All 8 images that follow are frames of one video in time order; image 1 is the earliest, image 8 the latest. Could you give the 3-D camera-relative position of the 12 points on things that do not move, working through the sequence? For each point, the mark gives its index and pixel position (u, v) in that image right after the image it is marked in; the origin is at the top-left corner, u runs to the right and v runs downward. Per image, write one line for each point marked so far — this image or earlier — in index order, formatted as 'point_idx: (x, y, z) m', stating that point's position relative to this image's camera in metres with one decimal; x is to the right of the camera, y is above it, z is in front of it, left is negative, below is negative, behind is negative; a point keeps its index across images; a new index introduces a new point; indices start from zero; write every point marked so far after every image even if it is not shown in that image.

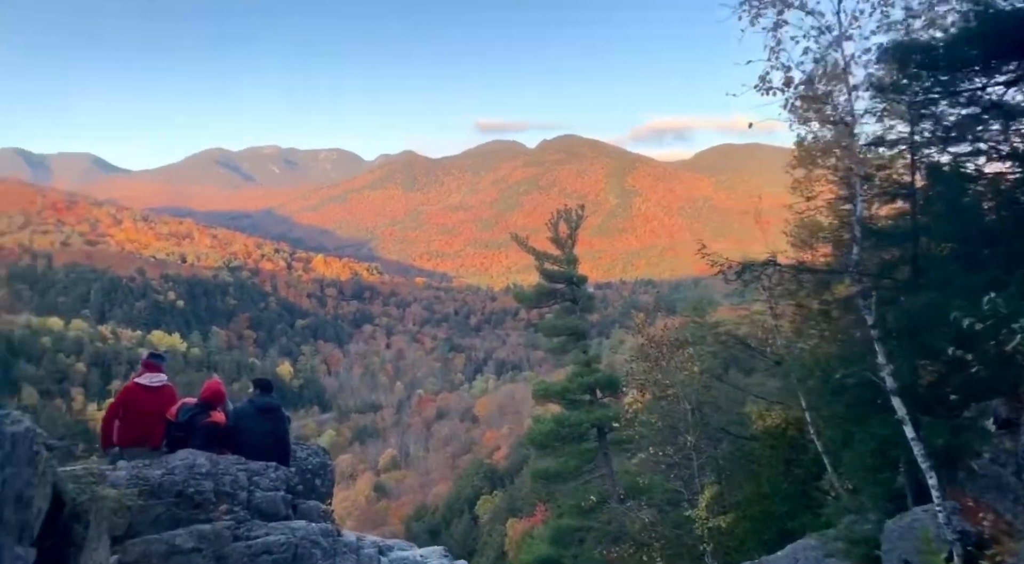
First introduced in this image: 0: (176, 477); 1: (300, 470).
0: (-3.1, -1.8, +7.1) m
1: (-2.5, -2.3, +9.2) m
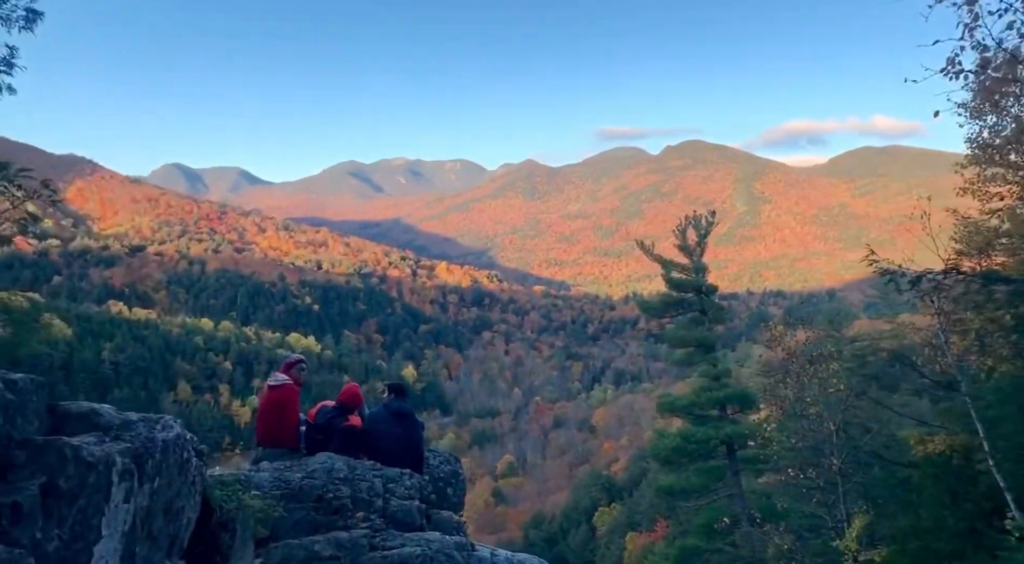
0: (-1.8, -1.8, +7.1) m
1: (-0.9, -2.3, +9.1) m
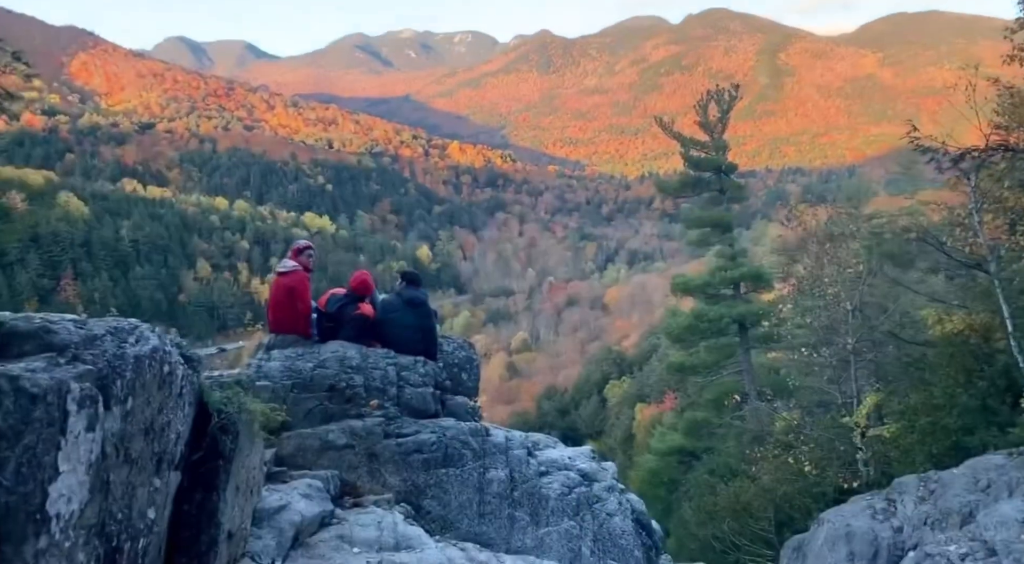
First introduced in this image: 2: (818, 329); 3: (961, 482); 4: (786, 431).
0: (-1.7, -0.8, +7.0) m
1: (-0.8, -0.9, +9.0) m
2: (+6.2, -0.9, +15.8) m
3: (+5.8, -2.6, +10.2) m
4: (+5.8, -3.2, +16.6) m
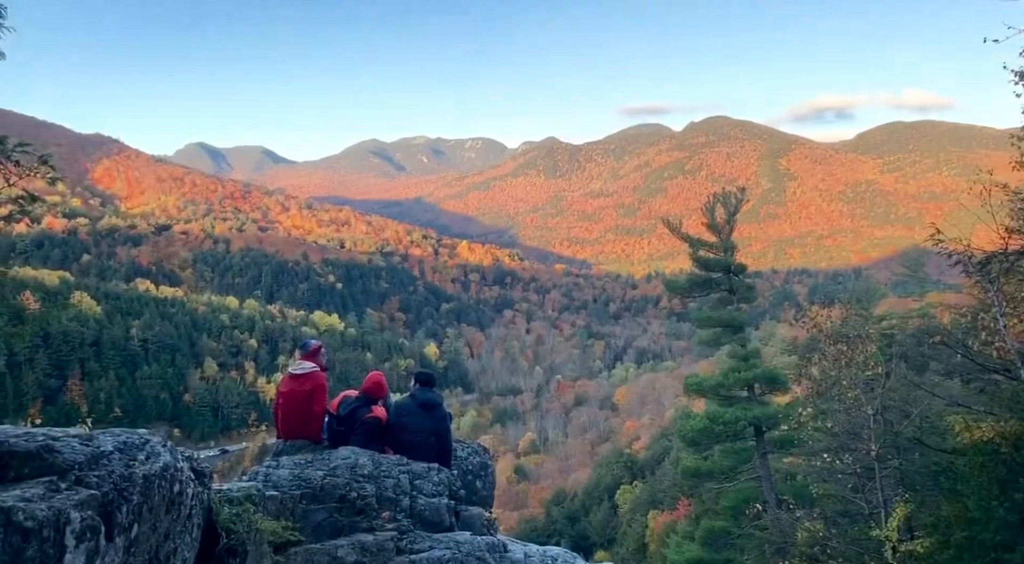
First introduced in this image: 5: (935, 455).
0: (-1.5, -1.7, +6.6) m
1: (-0.6, -2.1, +8.6) m
2: (+6.5, -3.0, +15.3) m
3: (+6.0, -3.9, +9.6) m
4: (+6.1, -5.3, +15.8) m
5: (+8.7, -3.6, +15.9) m
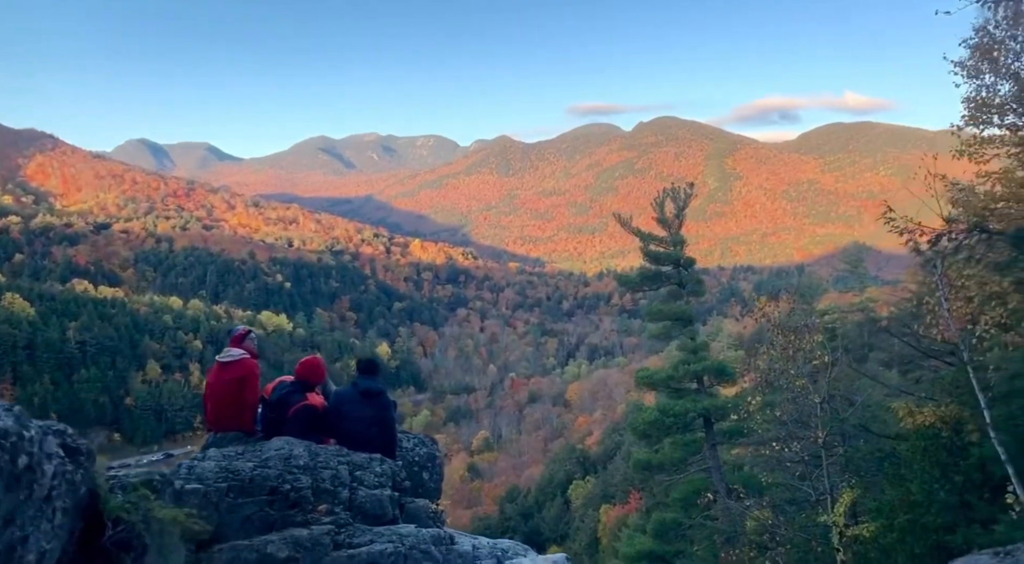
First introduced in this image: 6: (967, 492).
0: (-1.9, -1.5, +6.2) m
1: (-1.1, -1.9, +8.3) m
2: (+5.5, -2.8, +15.3) m
3: (+5.4, -3.7, +9.6) m
4: (+5.1, -5.1, +15.9) m
5: (+7.7, -3.3, +16.1) m
6: (+6.9, -3.2, +11.9) m
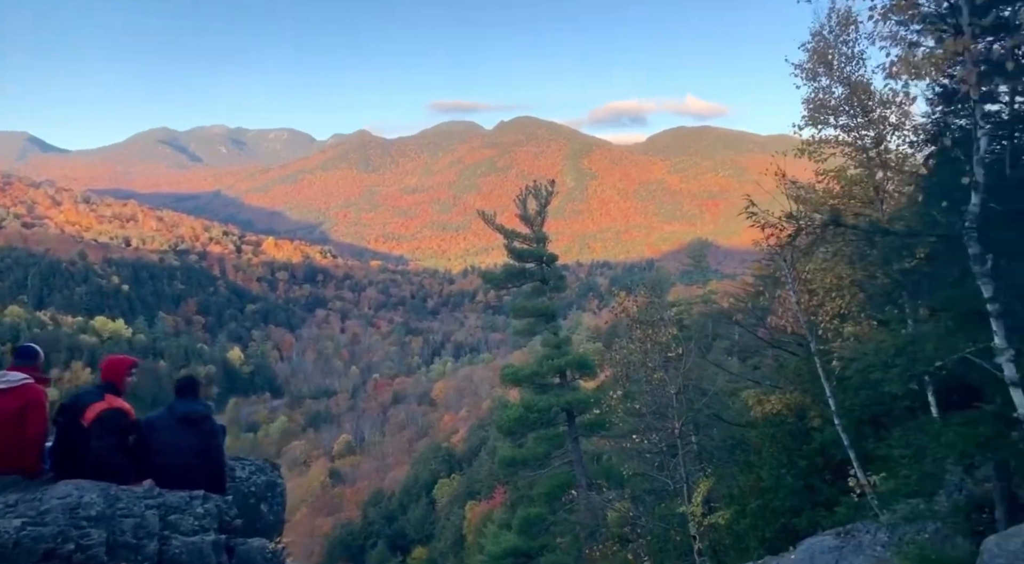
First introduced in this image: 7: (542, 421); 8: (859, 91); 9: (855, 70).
0: (-3.0, -1.6, +5.1) m
1: (-2.6, -2.0, +7.3) m
2: (+2.7, -2.7, +15.4) m
3: (+3.6, -3.6, +9.7) m
4: (+2.3, -5.0, +15.8) m
5: (+4.7, -3.2, +16.6) m
6: (+4.8, -3.1, +12.2) m
7: (+0.8, -3.7, +19.9) m
8: (+5.9, +3.2, +13.2) m
9: (+5.9, +3.7, +13.3) m
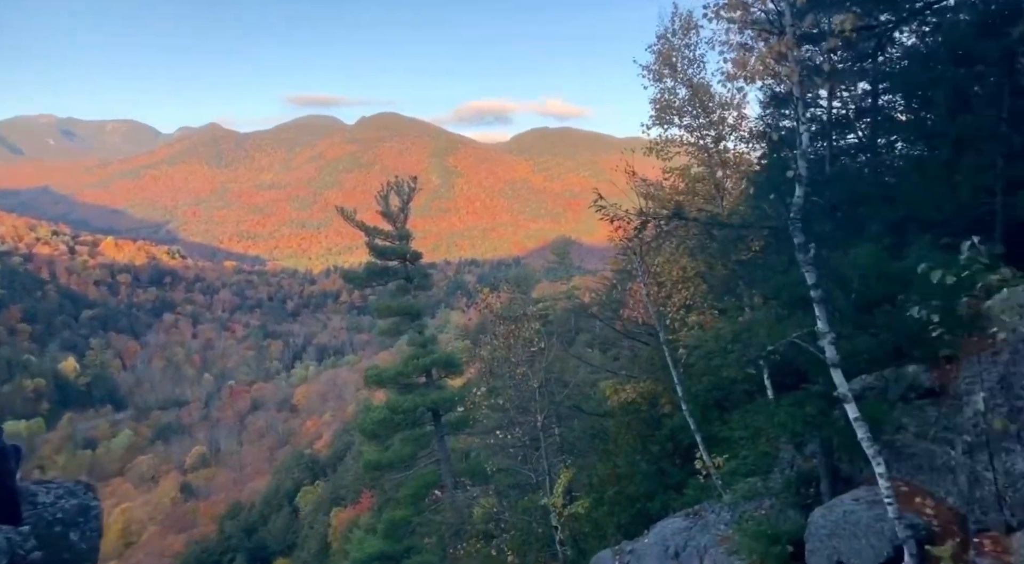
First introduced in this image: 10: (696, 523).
0: (-4.0, -1.6, +4.4) m
1: (-3.9, -2.0, +6.5) m
2: (-0.1, -2.6, +15.5) m
3: (+1.8, -3.5, +10.1) m
4: (-0.6, -4.9, +15.9) m
5: (+1.7, -3.1, +17.0) m
6: (+2.5, -2.9, +12.7) m
7: (-2.7, -3.6, +19.6) m
8: (+3.4, +3.4, +13.8) m
9: (+3.4, +3.8, +14.0) m
10: (+2.4, -3.1, +10.0) m
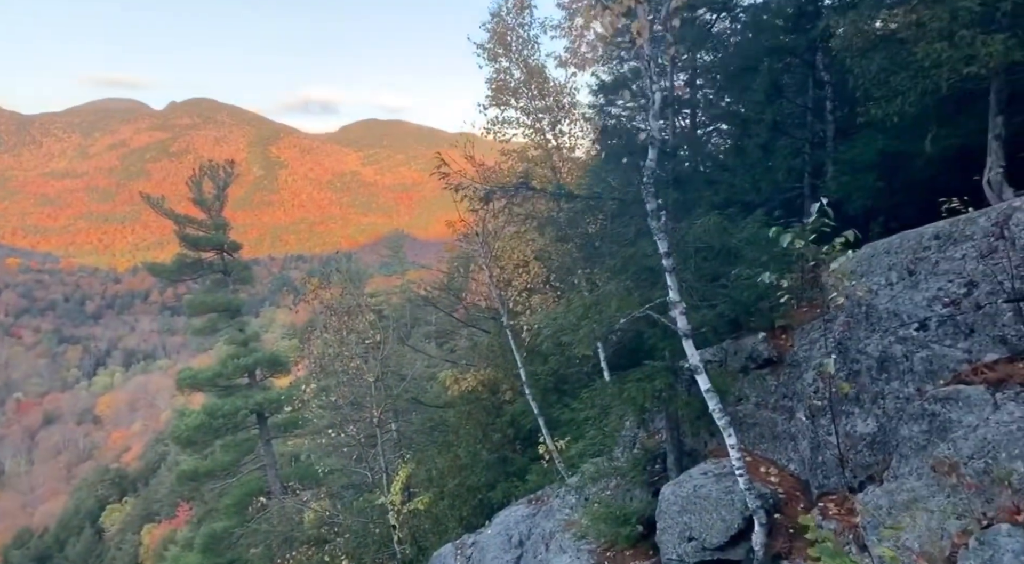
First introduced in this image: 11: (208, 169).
0: (-4.6, -1.4, +2.9) m
1: (-5.0, -1.8, +5.0) m
2: (-3.2, -2.4, +14.6) m
3: (-0.2, -3.3, +9.7) m
4: (-3.8, -4.7, +14.8) m
5: (-1.8, -2.8, +16.4) m
6: (-0.1, -2.7, +12.4) m
7: (-6.7, -3.4, +18.0) m
8: (+0.4, +3.7, +13.7) m
9: (+0.3, +4.1, +13.8) m
10: (+0.4, -2.9, +9.7) m
11: (-7.7, +2.9, +19.4) m
